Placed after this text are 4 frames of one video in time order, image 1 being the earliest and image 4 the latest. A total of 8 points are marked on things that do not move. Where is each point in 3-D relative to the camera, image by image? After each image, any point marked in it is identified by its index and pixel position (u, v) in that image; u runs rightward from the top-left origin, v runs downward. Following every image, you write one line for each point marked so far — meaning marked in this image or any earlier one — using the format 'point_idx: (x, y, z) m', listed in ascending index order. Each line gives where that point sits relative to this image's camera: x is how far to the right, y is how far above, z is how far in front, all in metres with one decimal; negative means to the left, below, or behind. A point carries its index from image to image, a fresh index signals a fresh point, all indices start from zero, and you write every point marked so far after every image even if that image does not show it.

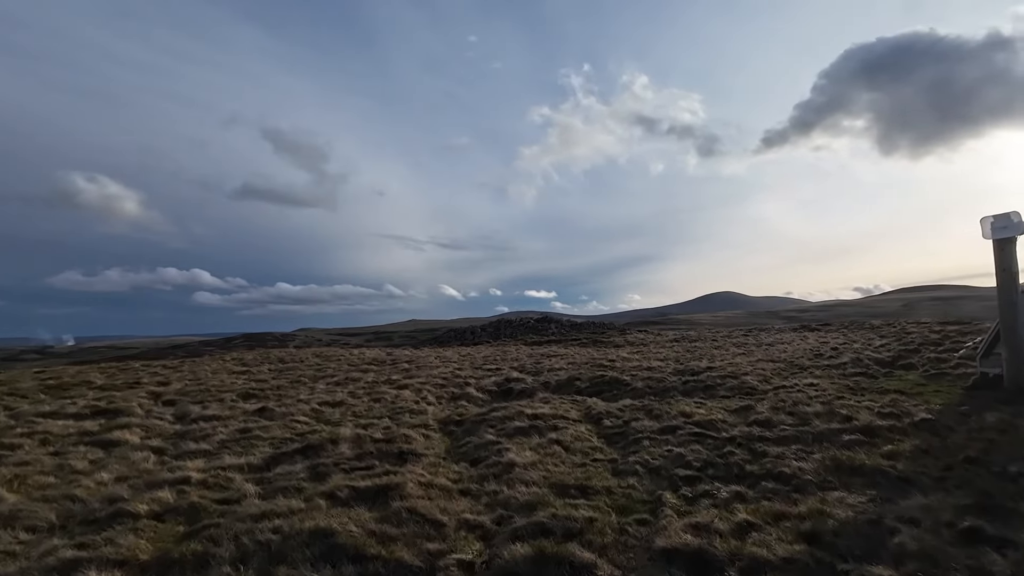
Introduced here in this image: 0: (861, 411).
0: (+9.4, -3.3, +13.5) m
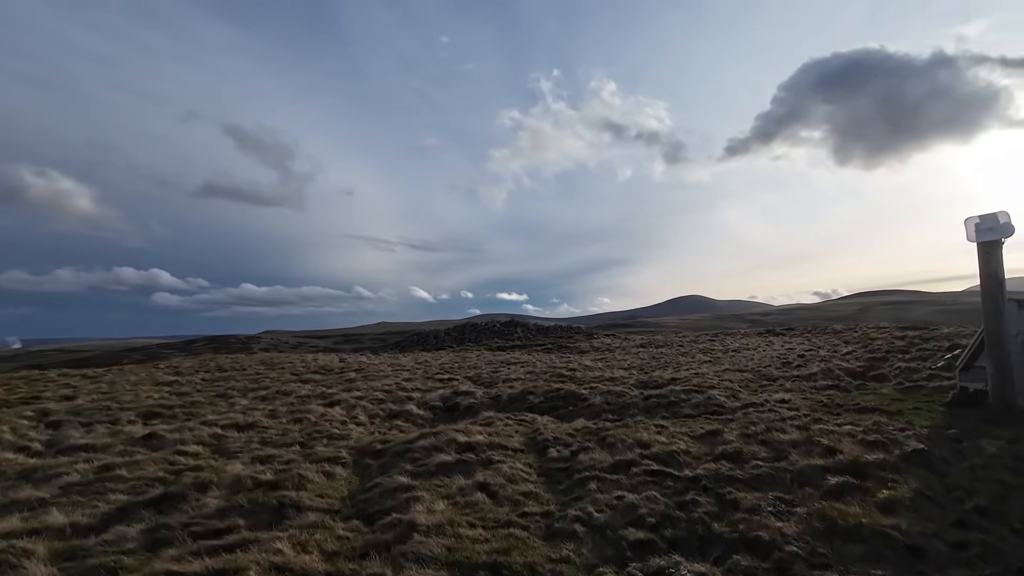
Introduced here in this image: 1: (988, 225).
0: (+7.7, -3.5, +11.6) m
1: (+14.3, +1.9, +15.0) m
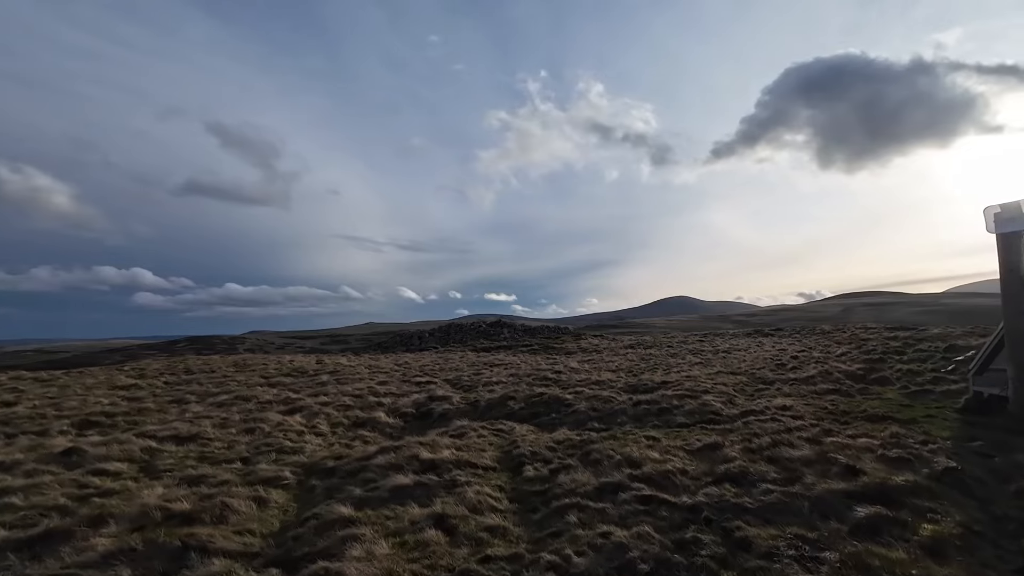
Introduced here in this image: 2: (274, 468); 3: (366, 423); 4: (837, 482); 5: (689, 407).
0: (+7.1, -3.4, +10.1) m
1: (+13.6, +2.0, +13.6) m
2: (-5.8, -4.4, +12.2) m
3: (-5.4, -5.0, +18.6) m
4: (+5.7, -3.4, +8.7) m
5: (+5.9, -3.9, +16.5) m
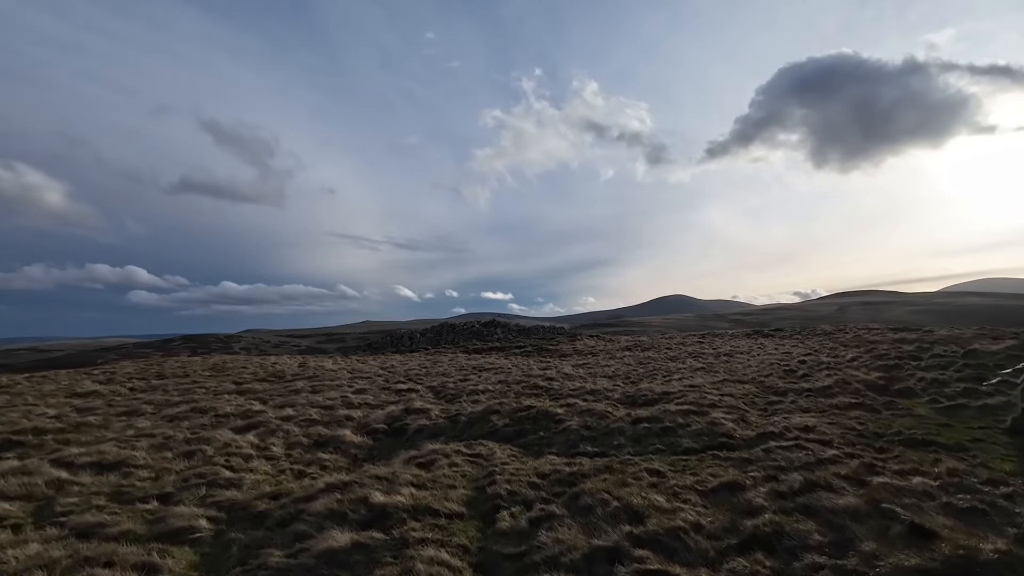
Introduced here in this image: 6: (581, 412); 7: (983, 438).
0: (+6.6, -3.4, +8.0) m
1: (+13.1, +1.9, +11.5) m
2: (-6.3, -4.4, +9.9) m
3: (-6.0, -5.1, +16.4) m
4: (+5.2, -3.5, +6.6) m
5: (+5.3, -4.0, +14.4) m
6: (+2.5, -4.4, +17.8) m
7: (+12.2, -3.9, +12.9) m
